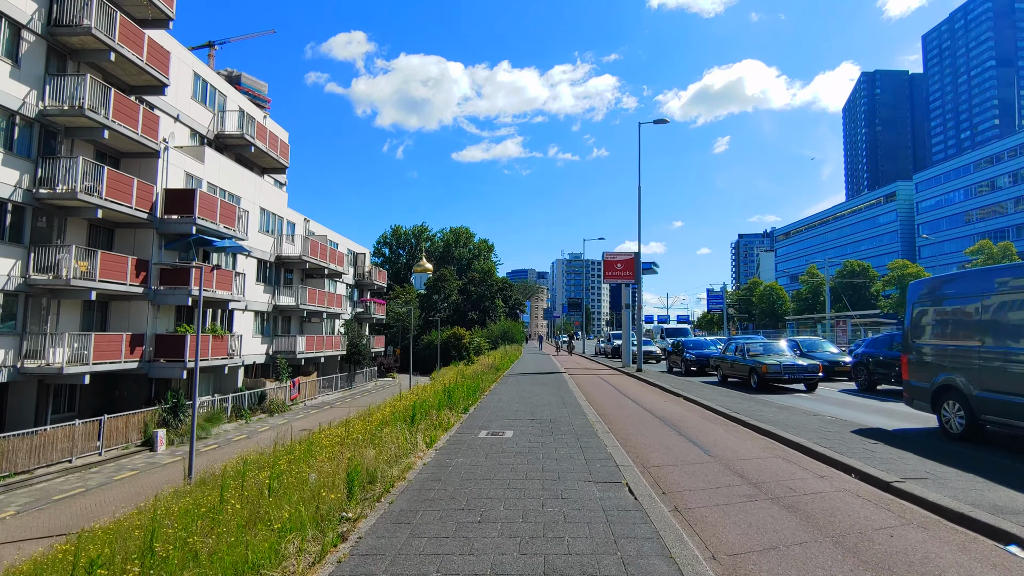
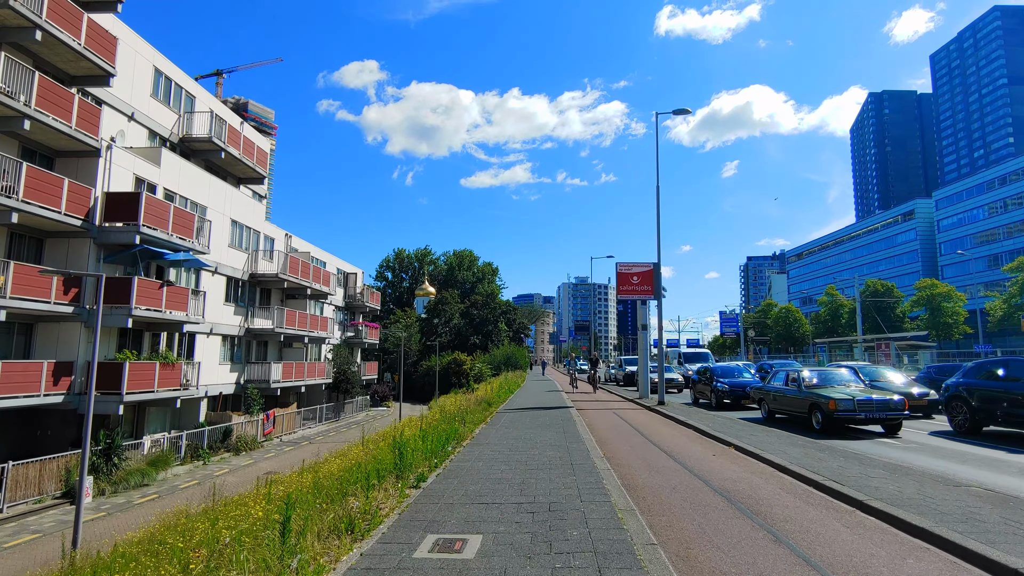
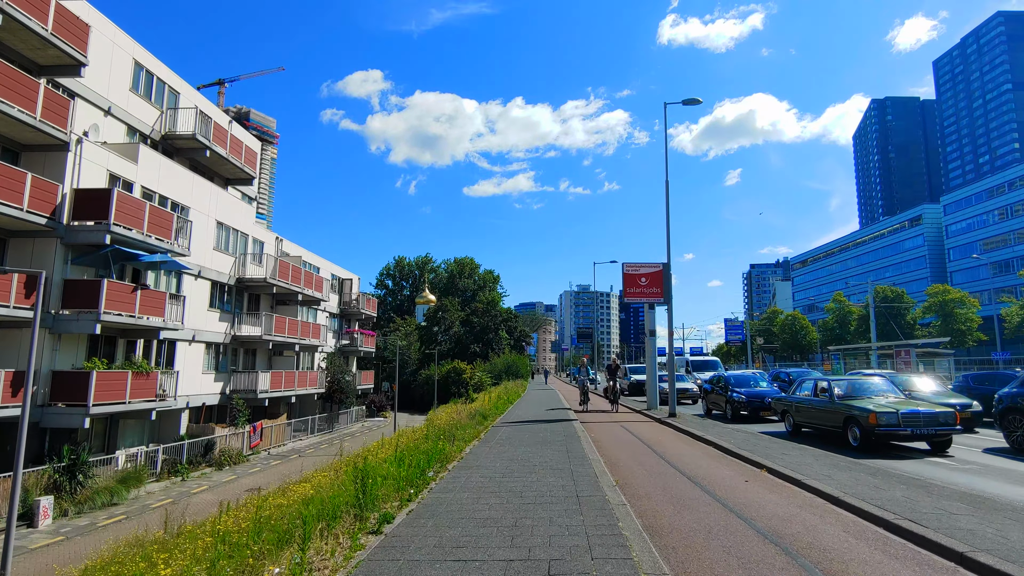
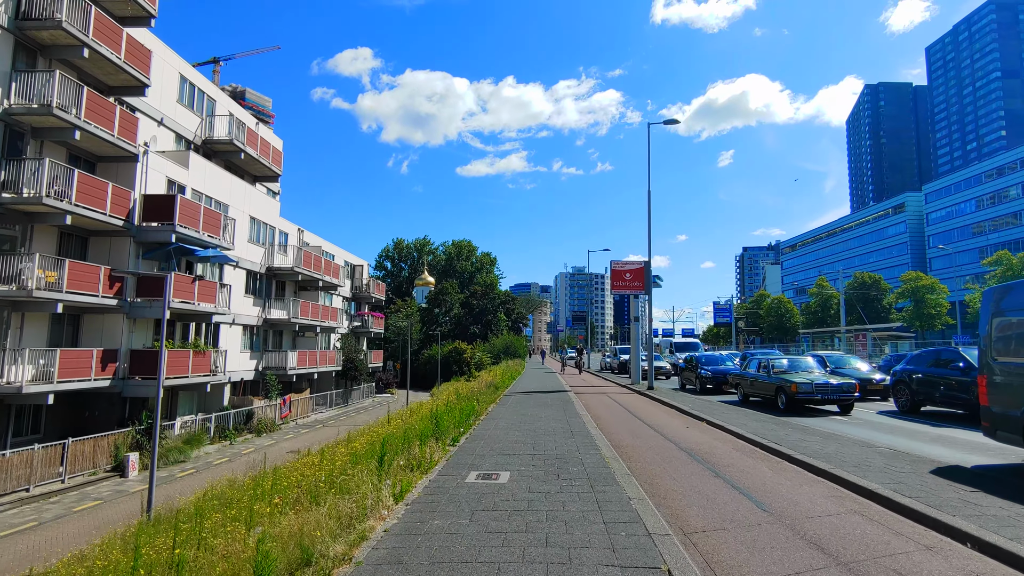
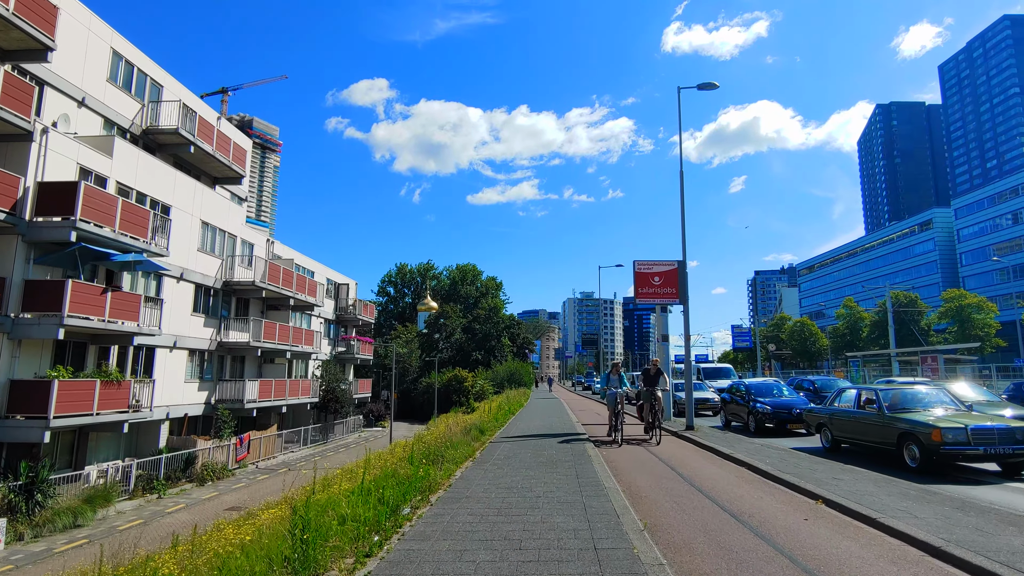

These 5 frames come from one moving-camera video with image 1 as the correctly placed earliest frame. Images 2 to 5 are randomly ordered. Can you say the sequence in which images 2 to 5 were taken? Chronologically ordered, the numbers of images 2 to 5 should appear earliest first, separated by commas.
4, 2, 3, 5
